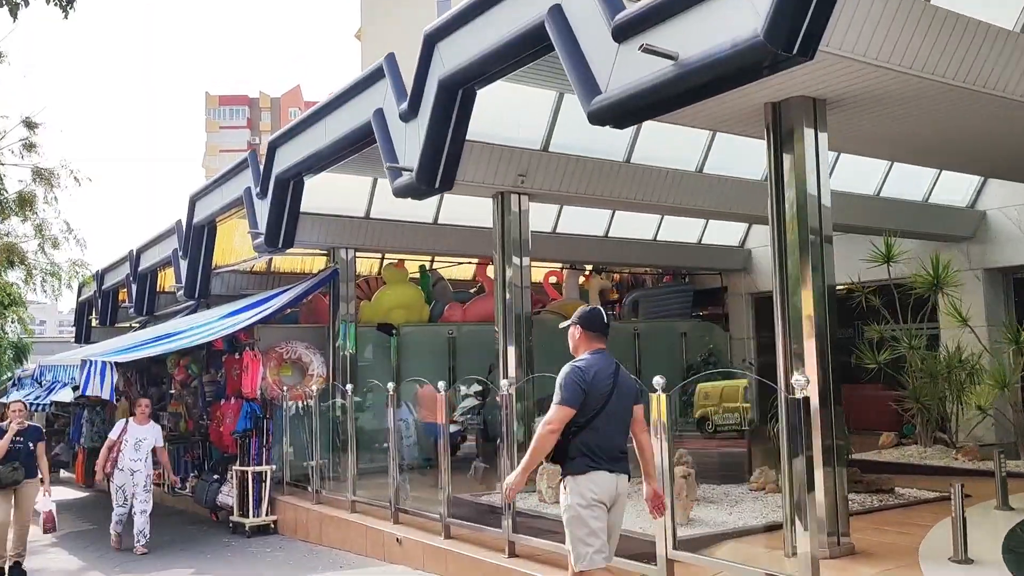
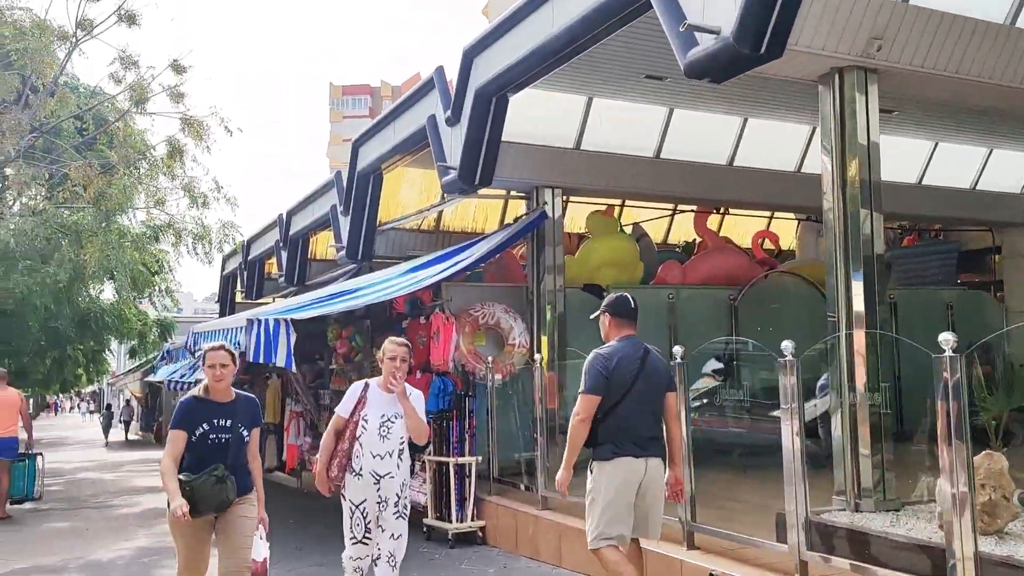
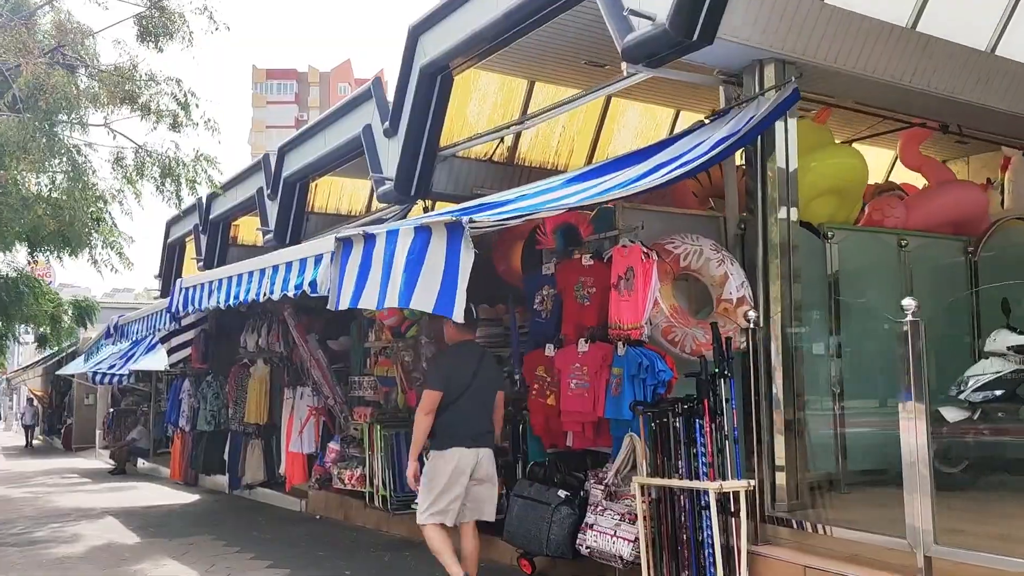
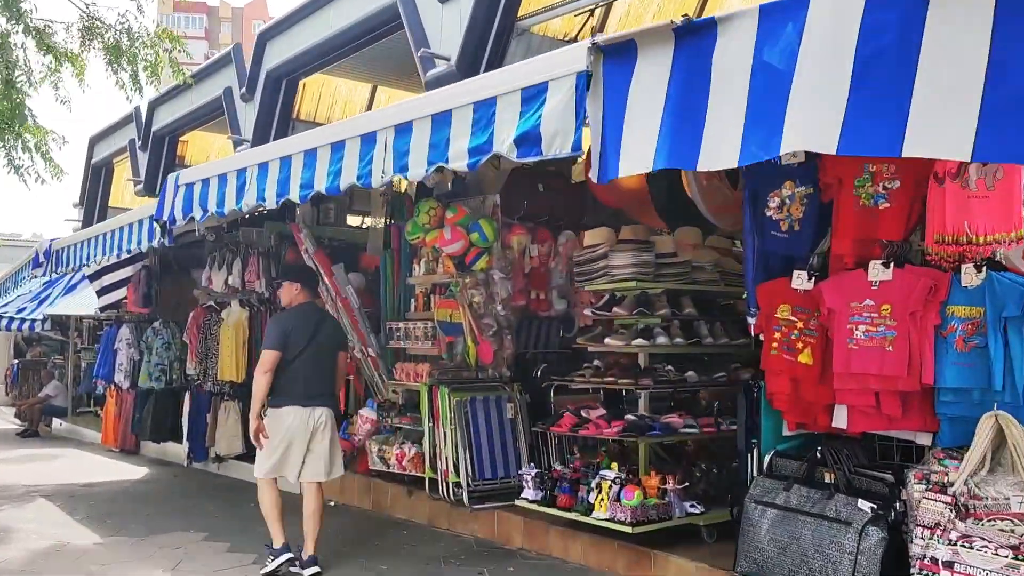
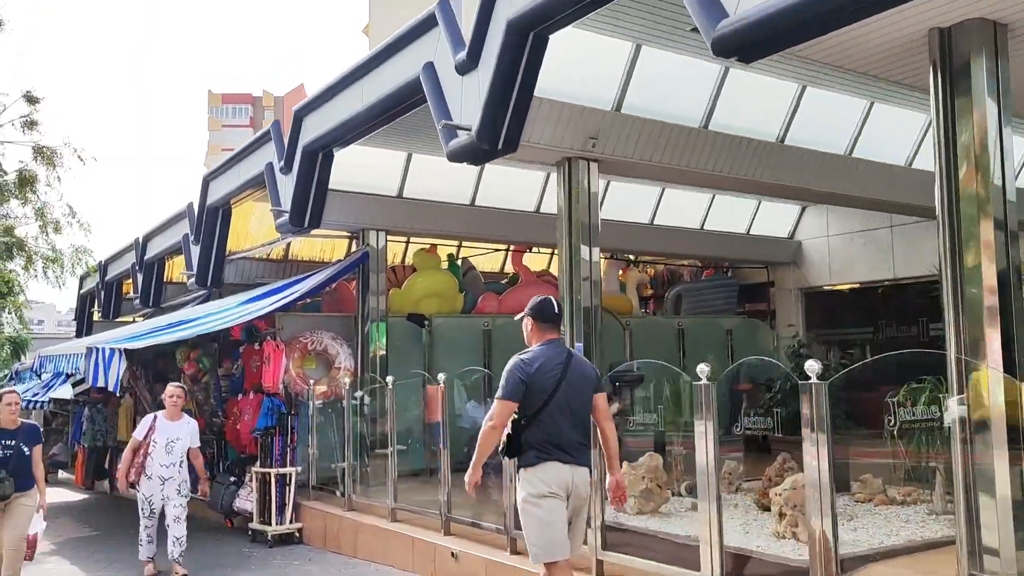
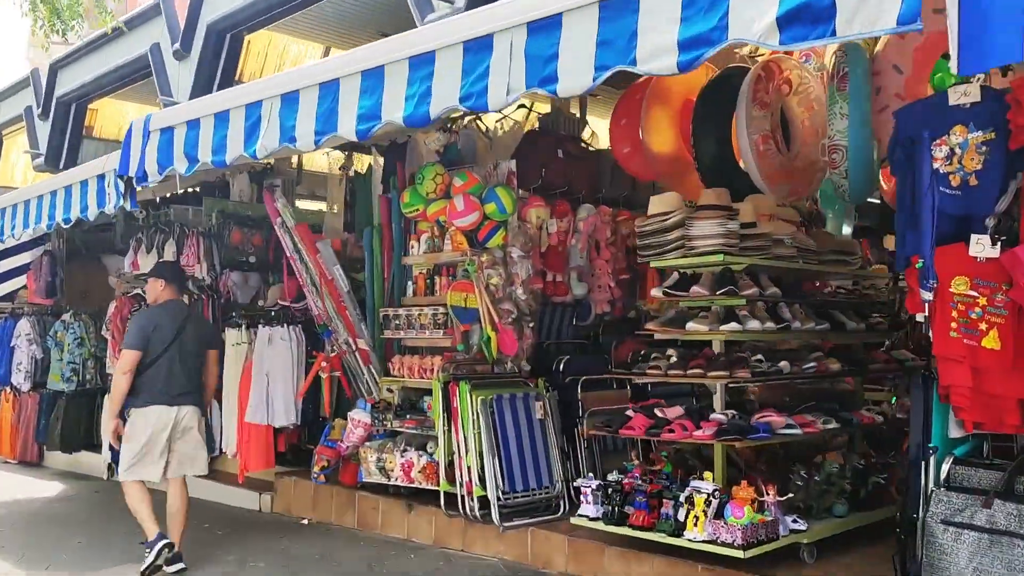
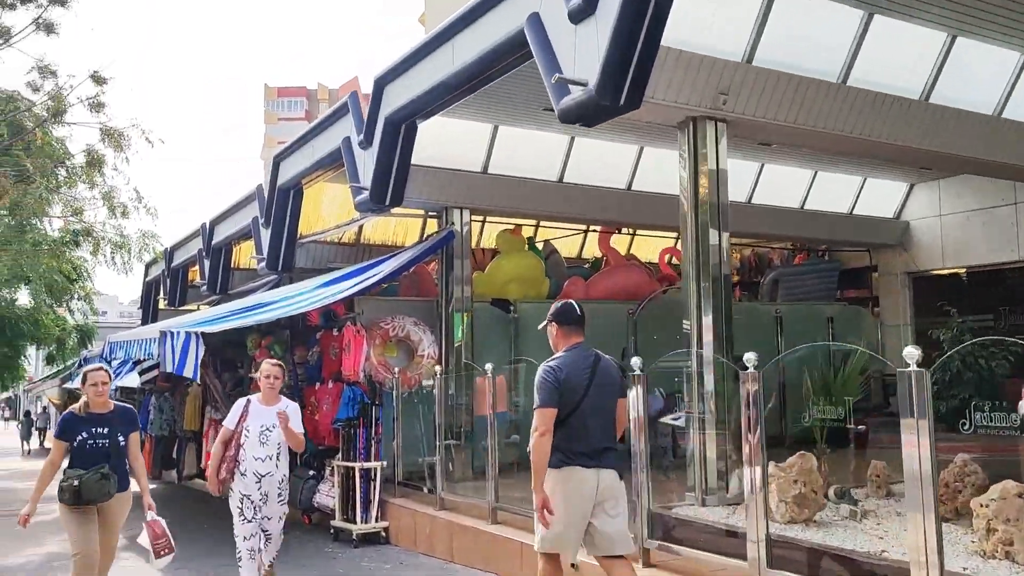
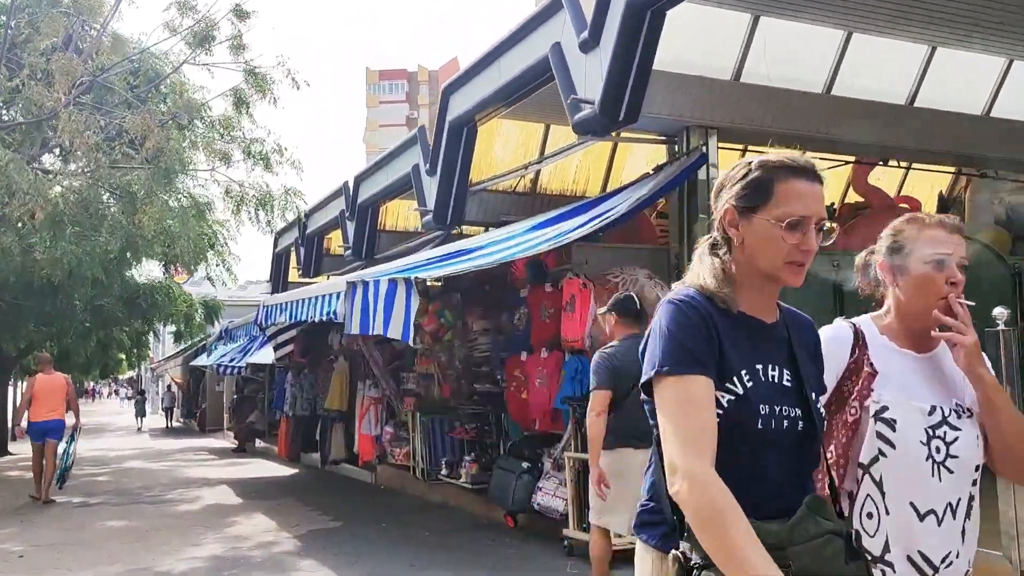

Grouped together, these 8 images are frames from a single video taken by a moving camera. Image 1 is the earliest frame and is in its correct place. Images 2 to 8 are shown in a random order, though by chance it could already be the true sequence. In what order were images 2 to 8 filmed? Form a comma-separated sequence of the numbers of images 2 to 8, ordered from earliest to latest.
5, 7, 2, 8, 3, 4, 6
